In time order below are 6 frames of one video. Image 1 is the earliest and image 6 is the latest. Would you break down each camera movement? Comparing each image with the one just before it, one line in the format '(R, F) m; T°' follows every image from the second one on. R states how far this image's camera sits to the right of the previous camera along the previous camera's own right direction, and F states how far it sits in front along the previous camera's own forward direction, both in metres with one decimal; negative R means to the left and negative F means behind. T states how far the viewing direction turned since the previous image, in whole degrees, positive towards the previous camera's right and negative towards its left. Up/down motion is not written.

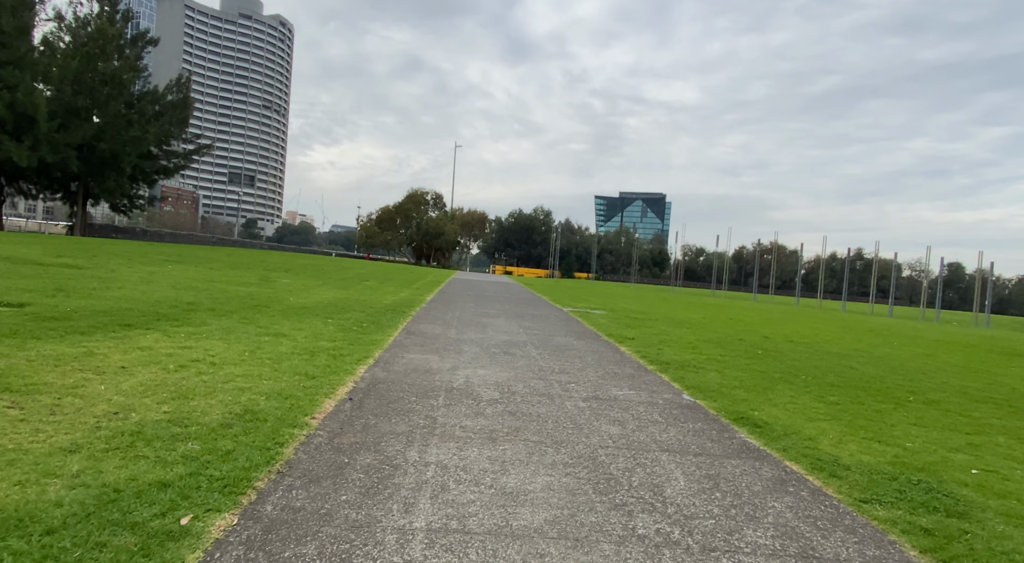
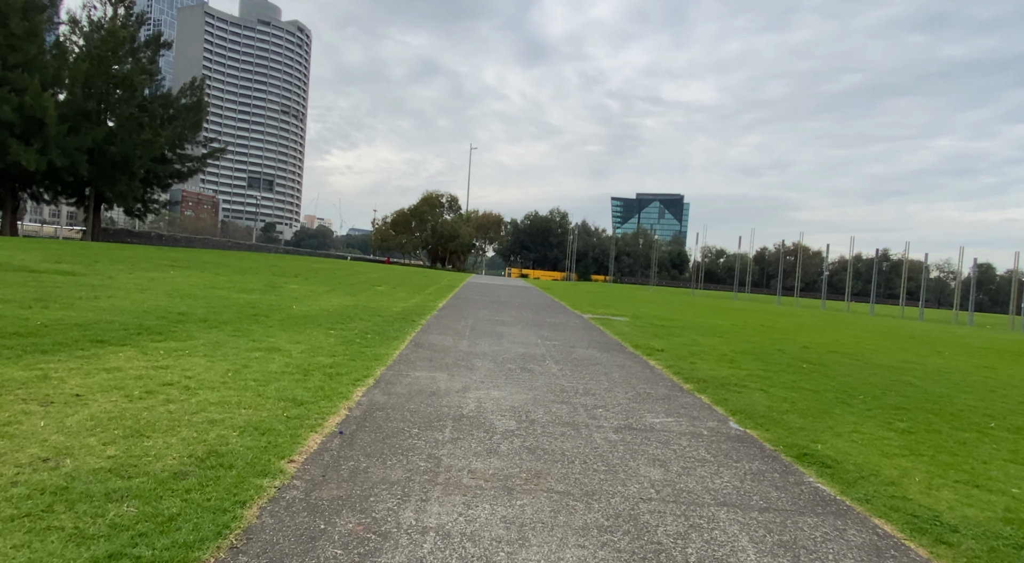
(0.0, +1.0) m; -2°
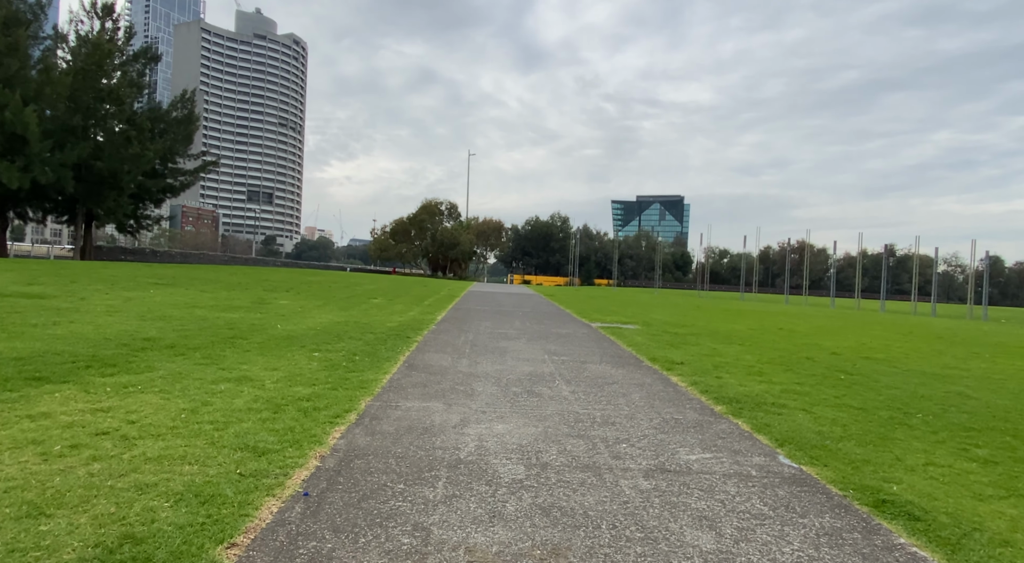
(0.0, +1.0) m; 0°
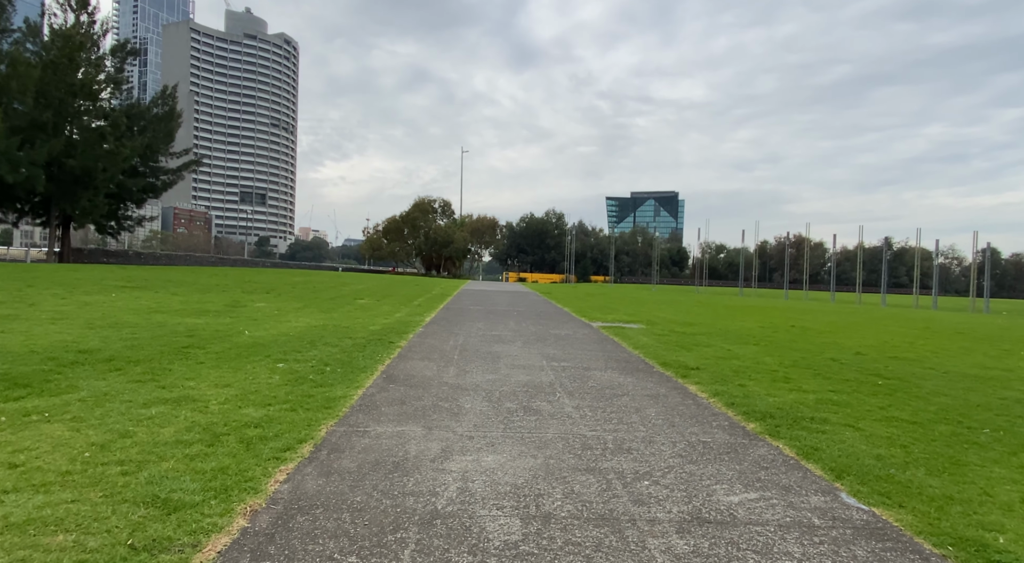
(0.0, +1.1) m; 0°
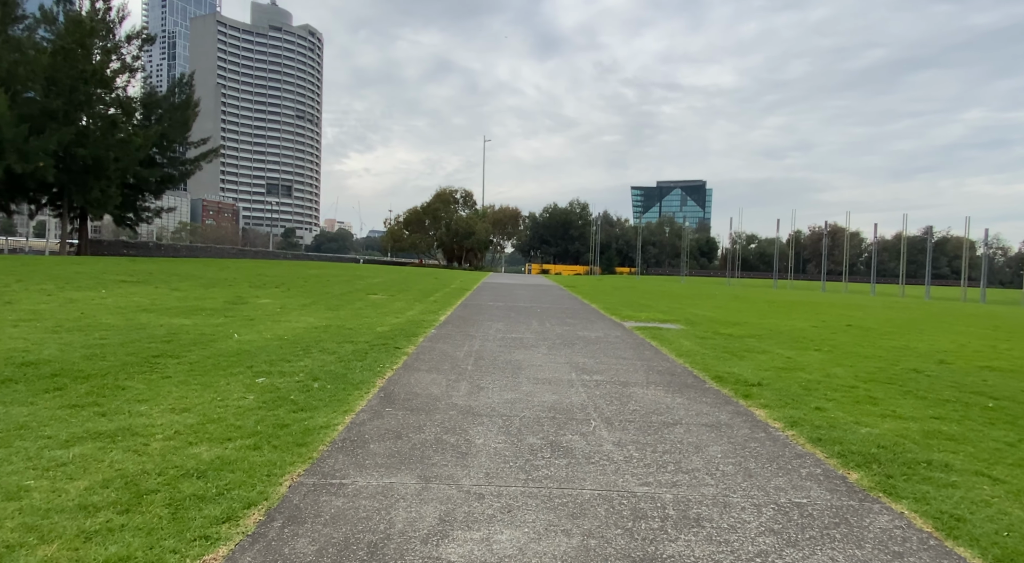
(0.0, +1.4) m; -2°
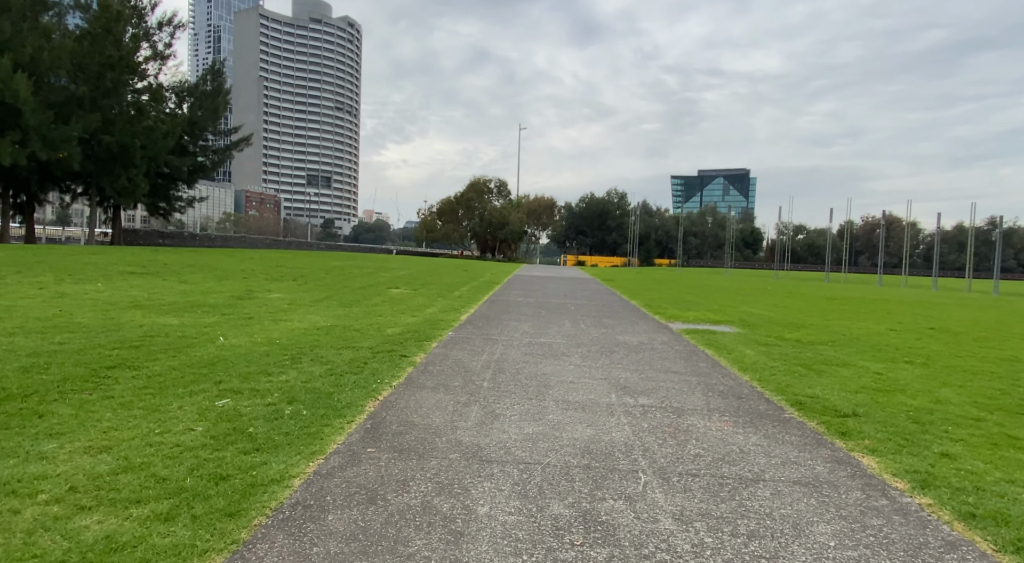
(+0.1, +1.5) m; -4°
